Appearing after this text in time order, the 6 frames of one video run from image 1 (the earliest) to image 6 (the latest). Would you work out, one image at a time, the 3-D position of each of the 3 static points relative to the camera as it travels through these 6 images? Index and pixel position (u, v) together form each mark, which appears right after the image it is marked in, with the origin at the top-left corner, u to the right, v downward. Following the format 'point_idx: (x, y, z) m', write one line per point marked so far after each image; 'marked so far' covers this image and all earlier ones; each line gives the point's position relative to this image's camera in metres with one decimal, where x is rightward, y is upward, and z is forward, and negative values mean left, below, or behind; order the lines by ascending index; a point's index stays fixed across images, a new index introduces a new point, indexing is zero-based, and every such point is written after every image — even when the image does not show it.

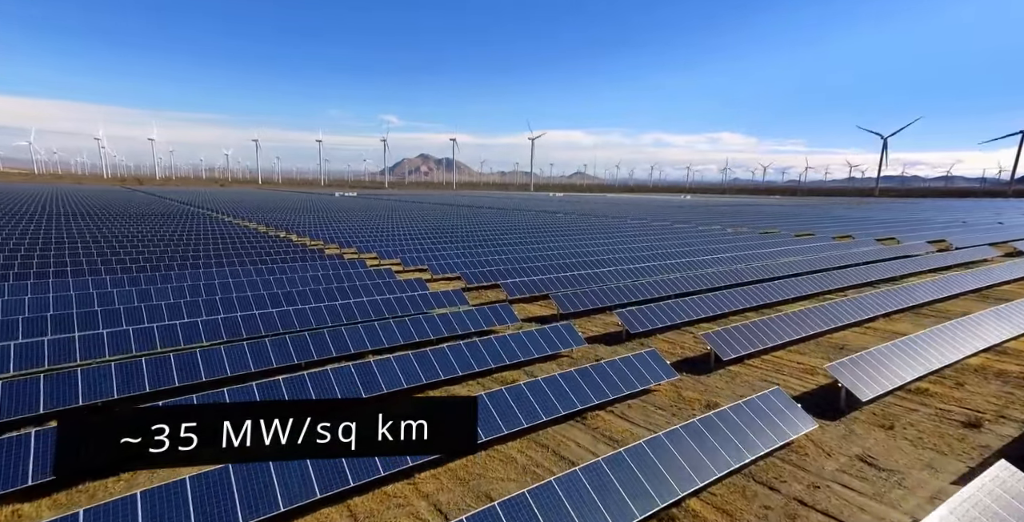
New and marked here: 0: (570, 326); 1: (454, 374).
0: (+1.6, -1.7, +13.4) m
1: (-1.2, -2.4, +10.8) m
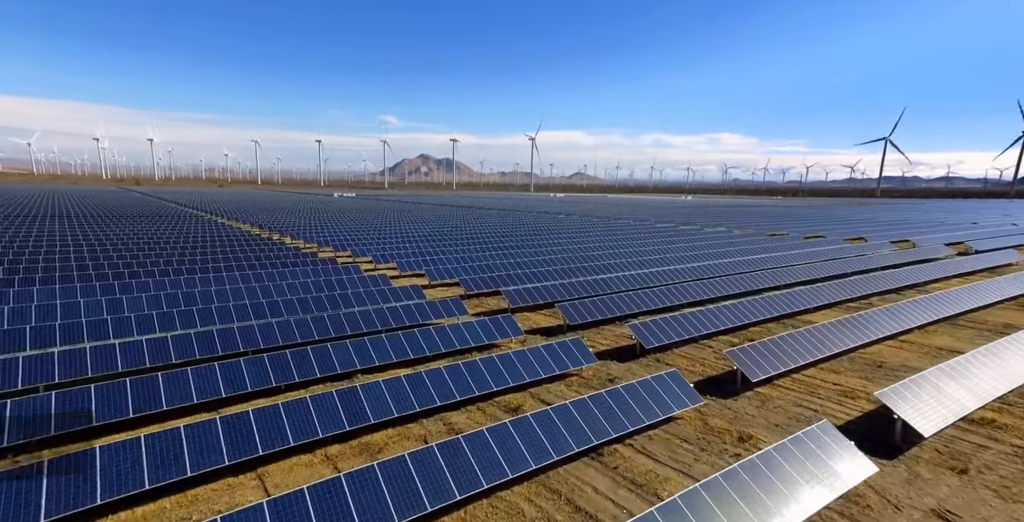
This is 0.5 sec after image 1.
0: (+1.6, -1.9, +12.2) m
1: (-1.1, -2.6, +9.6) m
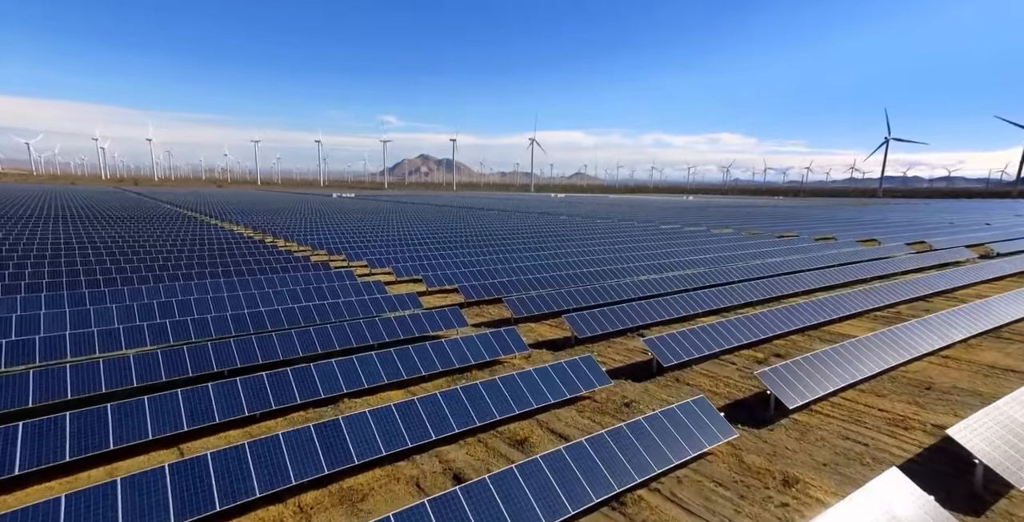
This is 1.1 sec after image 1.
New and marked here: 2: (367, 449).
0: (+0.1, -1.8, +13.1) m
1: (-2.7, -2.5, +10.5) m
2: (-2.2, -2.8, +7.6) m
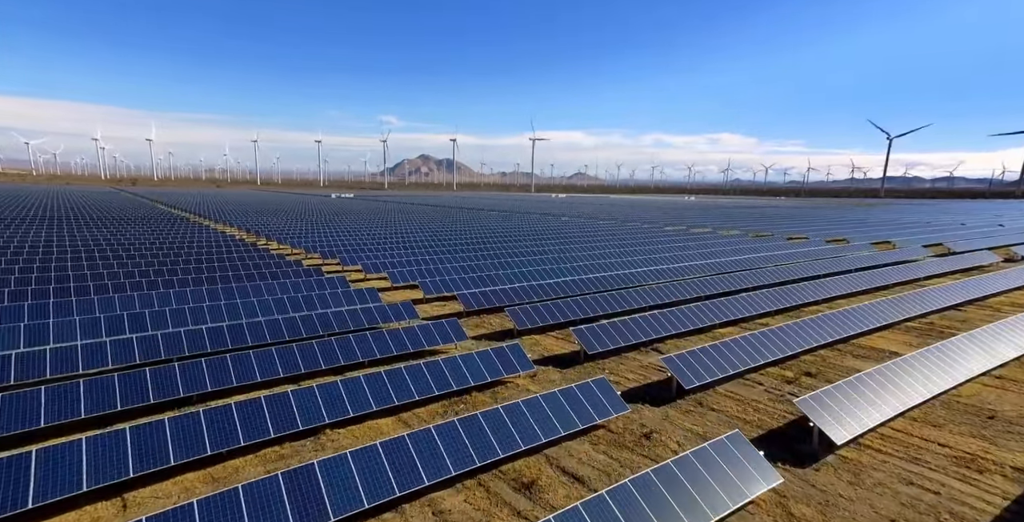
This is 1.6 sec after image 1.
0: (+0.1, -2.0, +11.9) m
1: (-2.6, -2.7, +9.3) m
2: (-2.1, -3.0, +6.4) m
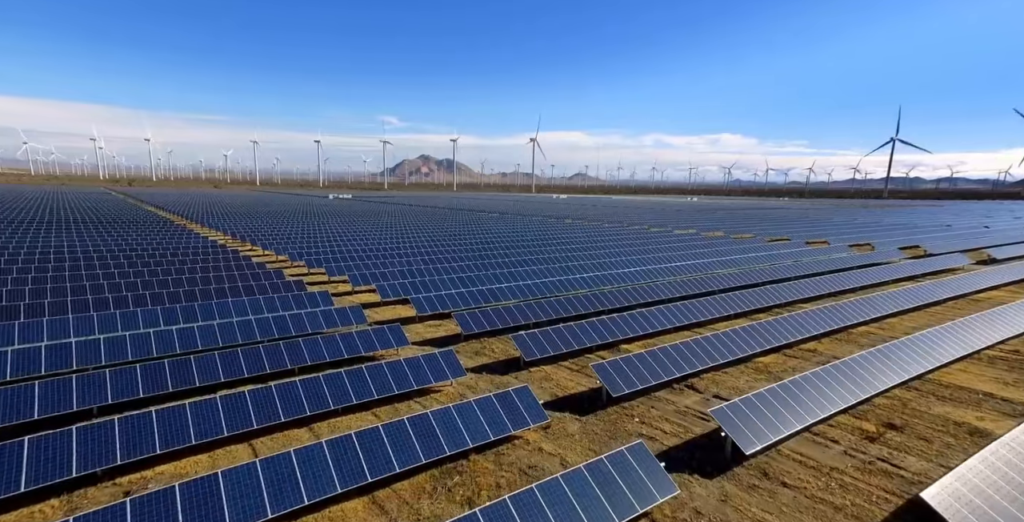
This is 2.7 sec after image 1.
0: (+0.3, -2.4, +9.6) m
1: (-2.5, -3.1, +6.9) m
2: (-1.9, -3.4, +4.1) m
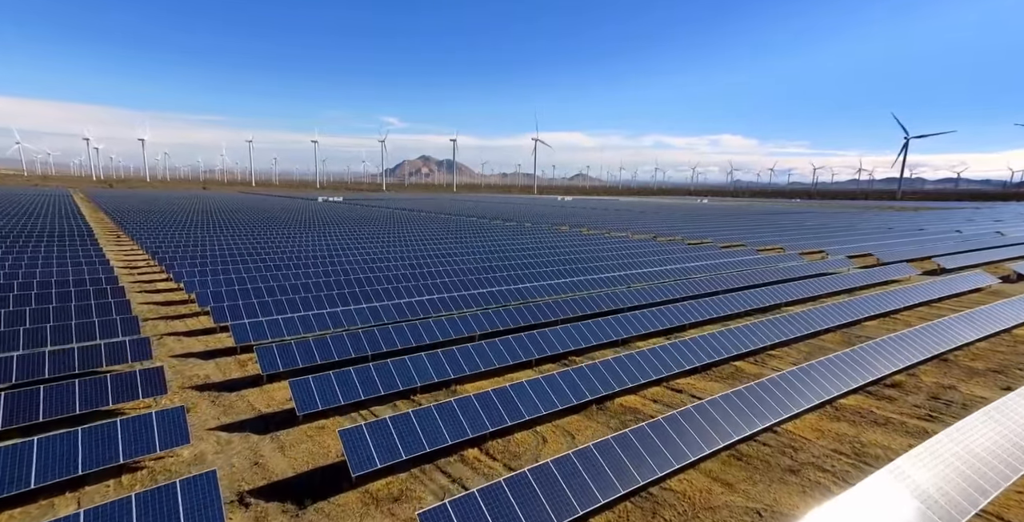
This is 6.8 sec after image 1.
0: (+0.9, -4.0, +0.6) m
1: (-1.9, -4.7, -2.1) m
2: (-1.3, -4.9, -4.9) m
